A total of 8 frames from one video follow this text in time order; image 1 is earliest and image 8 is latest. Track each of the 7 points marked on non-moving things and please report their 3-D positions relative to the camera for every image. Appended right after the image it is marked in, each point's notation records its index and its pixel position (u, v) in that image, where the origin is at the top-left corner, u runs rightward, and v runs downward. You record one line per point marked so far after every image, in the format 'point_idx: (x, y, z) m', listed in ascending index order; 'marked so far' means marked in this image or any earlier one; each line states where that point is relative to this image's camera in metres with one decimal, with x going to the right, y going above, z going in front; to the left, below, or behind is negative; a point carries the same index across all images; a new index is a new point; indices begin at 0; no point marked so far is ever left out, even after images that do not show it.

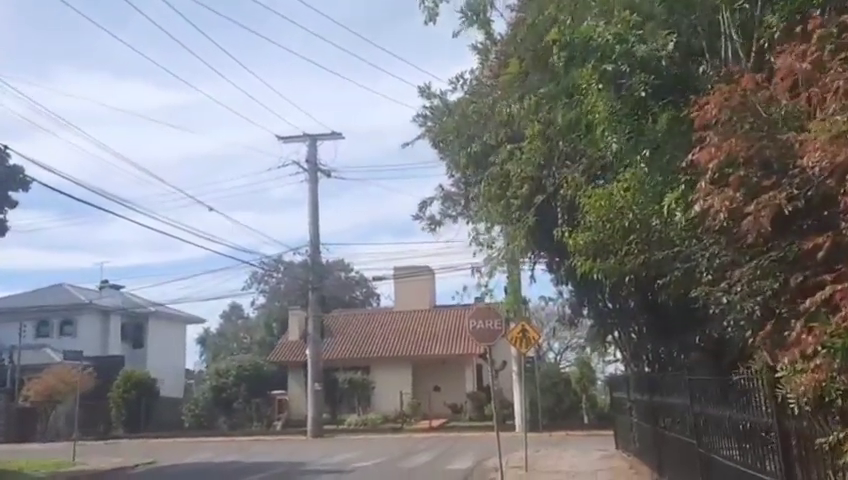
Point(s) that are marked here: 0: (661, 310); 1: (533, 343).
0: (+4.6, -1.4, +14.4) m
1: (+2.9, -2.8, +19.7) m
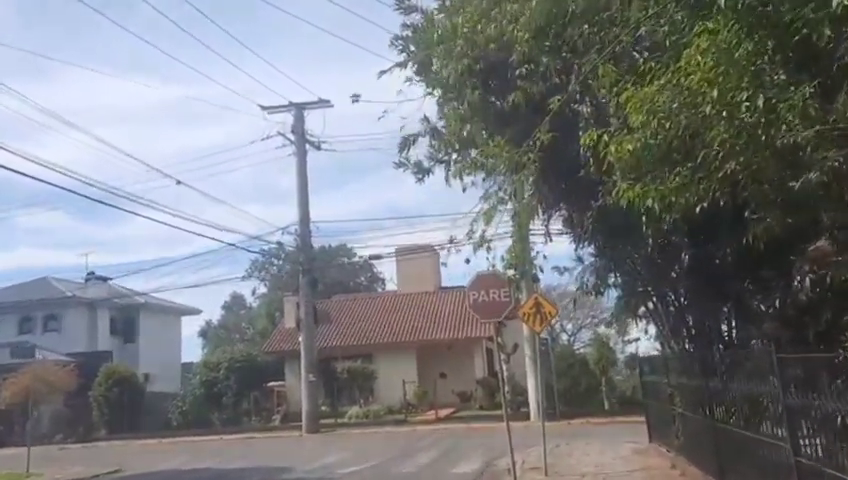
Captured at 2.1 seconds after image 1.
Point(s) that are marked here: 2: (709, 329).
0: (+4.4, -0.5, +11.1) m
1: (+2.8, -1.8, +16.4) m
2: (+5.1, -1.7, +13.2) m
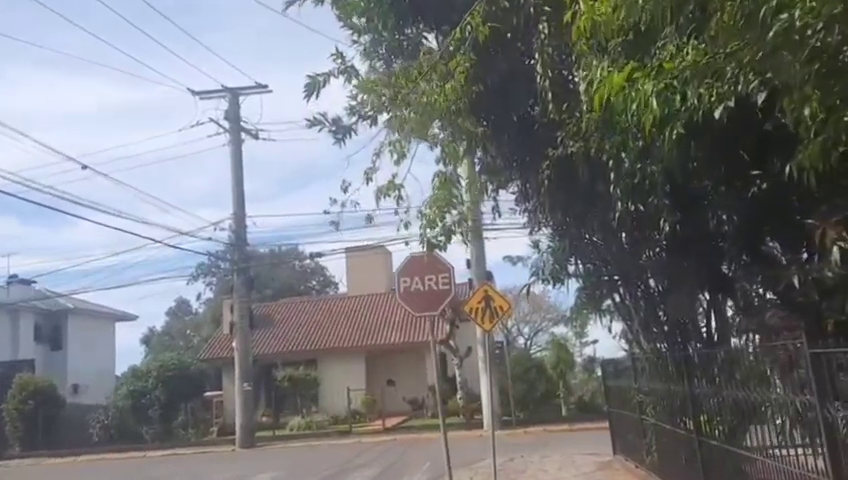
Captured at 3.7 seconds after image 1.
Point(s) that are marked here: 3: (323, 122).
0: (+3.3, -0.1, +8.9) m
1: (+1.5, -1.5, +14.1) m
2: (+4.0, -1.3, +11.1) m
3: (-1.4, +1.6, +10.3) m
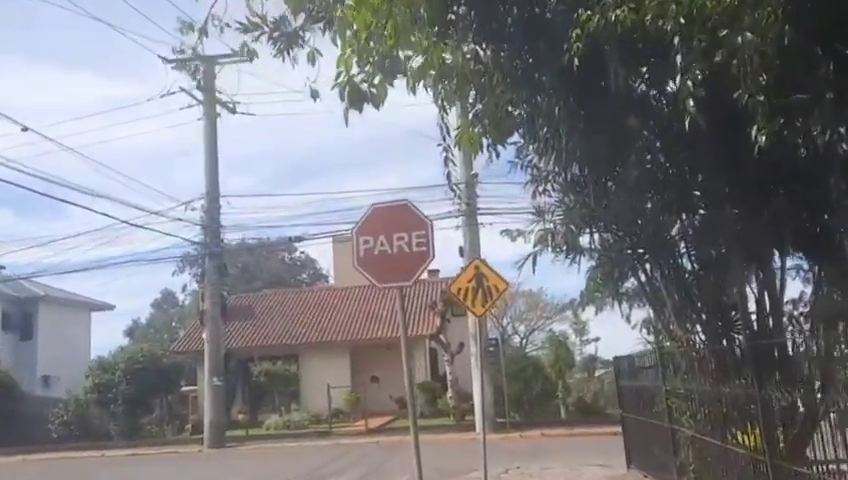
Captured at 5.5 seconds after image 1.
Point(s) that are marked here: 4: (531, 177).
0: (+3.0, +0.4, +6.3) m
1: (+1.1, -0.9, +11.5) m
2: (+3.7, -0.8, +8.5) m
3: (-1.7, +2.2, +7.7) m
4: (+1.4, +0.9, +9.6) m
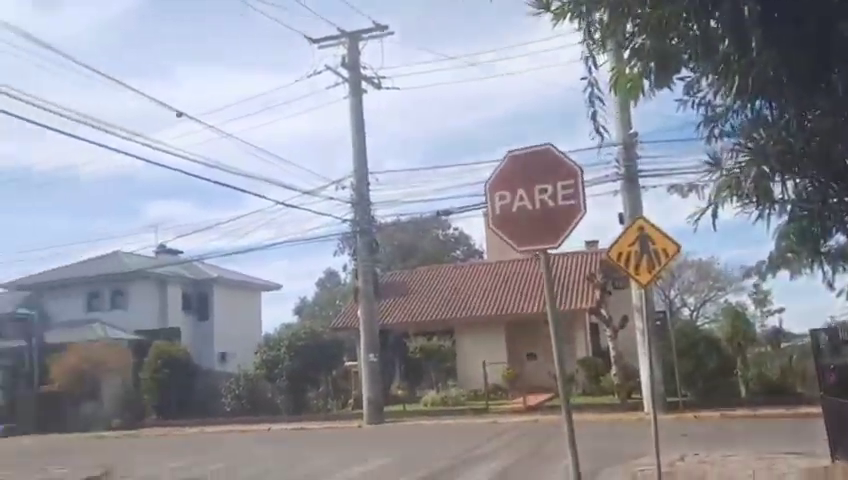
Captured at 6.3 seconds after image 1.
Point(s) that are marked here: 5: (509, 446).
0: (+4.0, +0.8, +4.4) m
1: (+3.2, -0.3, +9.9) m
2: (+5.1, -0.2, +6.5) m
3: (-0.4, +2.6, +6.7) m
4: (+3.0, +1.4, +7.9) m
5: (+2.2, -5.3, +18.9) m
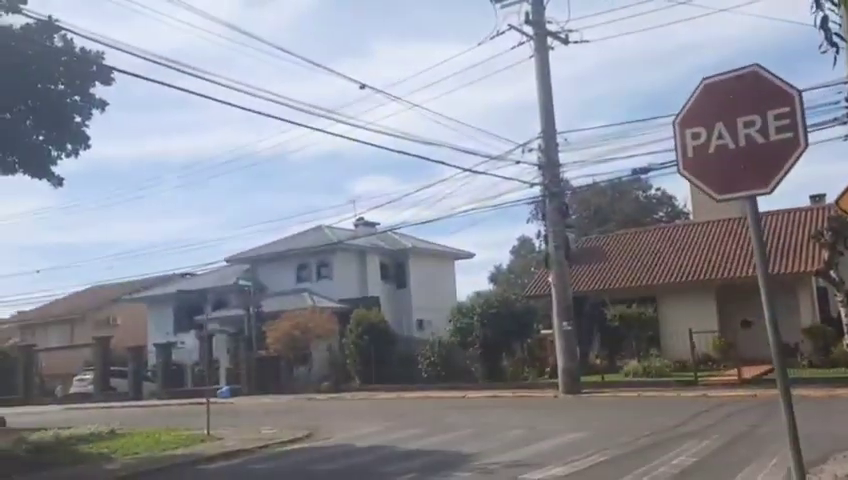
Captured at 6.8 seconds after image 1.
0: (+4.6, +1.2, +2.5) m
1: (+5.4, +0.3, +8.1) m
2: (+6.3, +0.3, +4.2) m
3: (+0.9, +2.9, +5.8) m
4: (+4.6, +2.0, +6.1) m
5: (+6.9, -4.3, +17.1) m
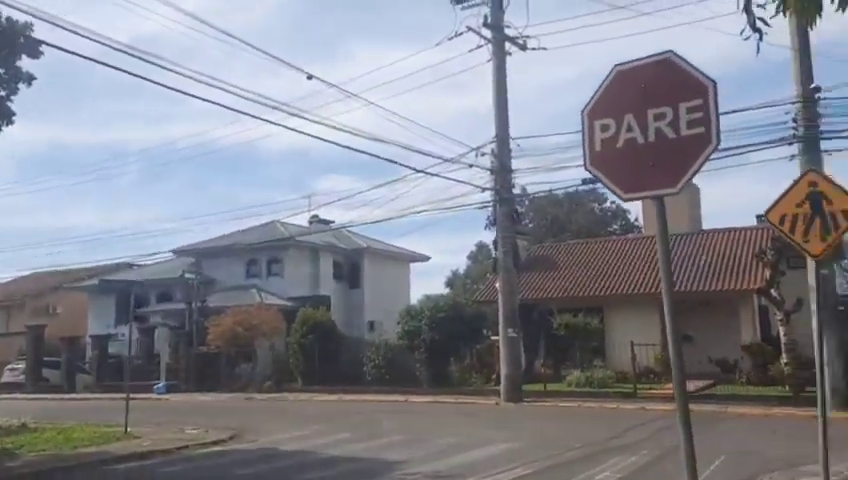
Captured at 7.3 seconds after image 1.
0: (+4.1, +1.1, +2.3) m
1: (+4.5, +0.1, +7.9) m
2: (+5.6, 0.0, +4.1) m
3: (+0.2, +2.9, +5.4) m
4: (+3.9, +1.8, +5.9) m
5: (+5.3, -4.6, +17.0) m
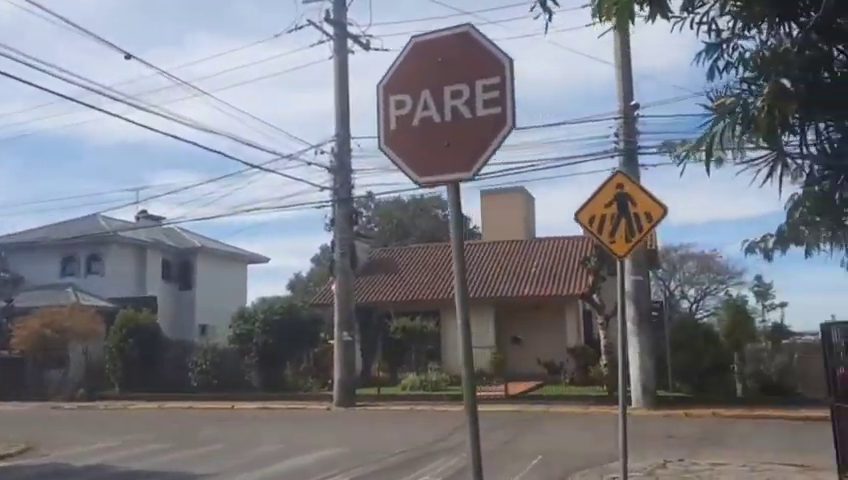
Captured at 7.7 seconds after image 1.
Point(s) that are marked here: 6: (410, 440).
0: (+3.2, +1.1, +2.5) m
1: (+2.5, +0.1, +8.0) m
2: (+4.3, 0.0, +4.6) m
3: (-1.1, +3.0, +4.8) m
4: (+2.3, +1.8, +6.0) m
5: (+1.3, -4.7, +17.1) m
6: (-0.3, -4.8, +17.4) m
